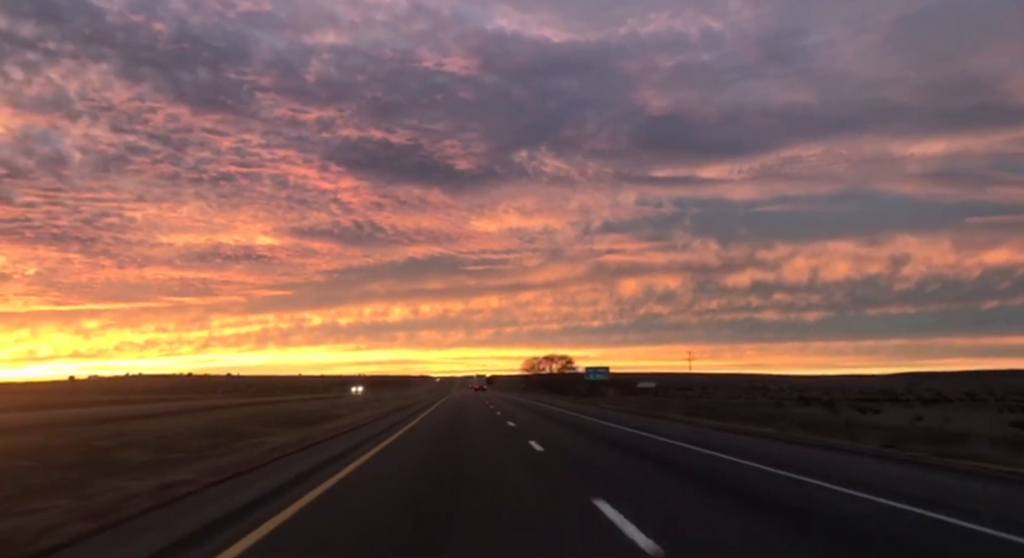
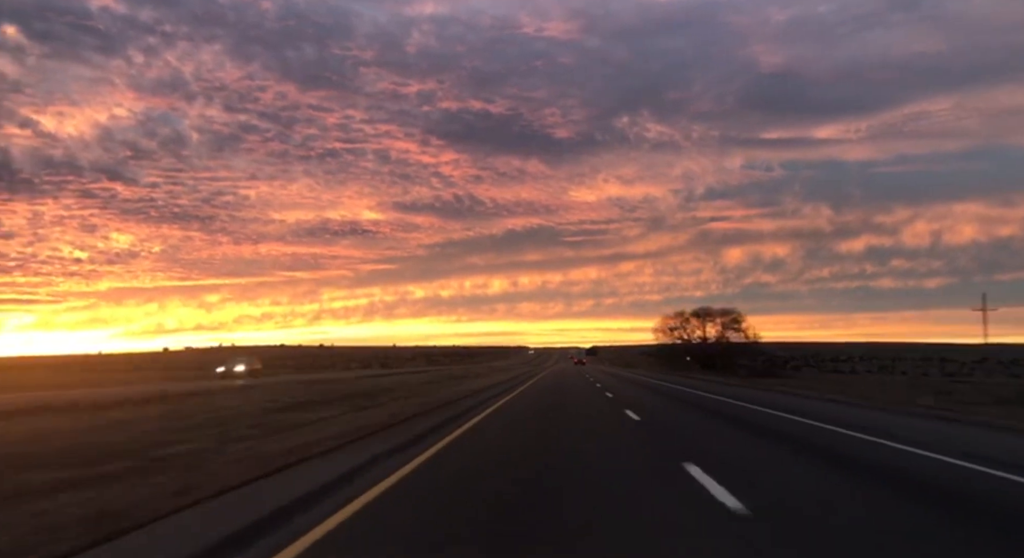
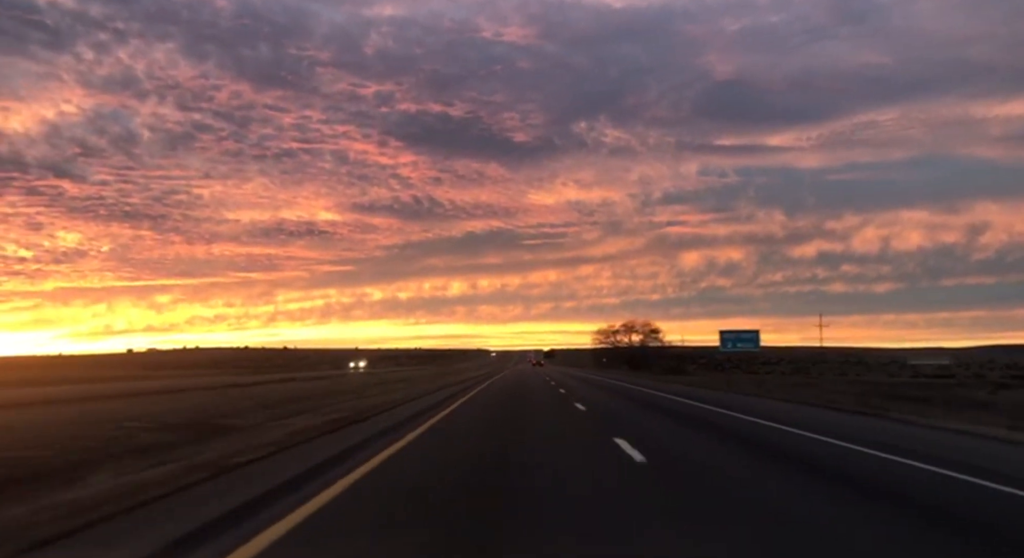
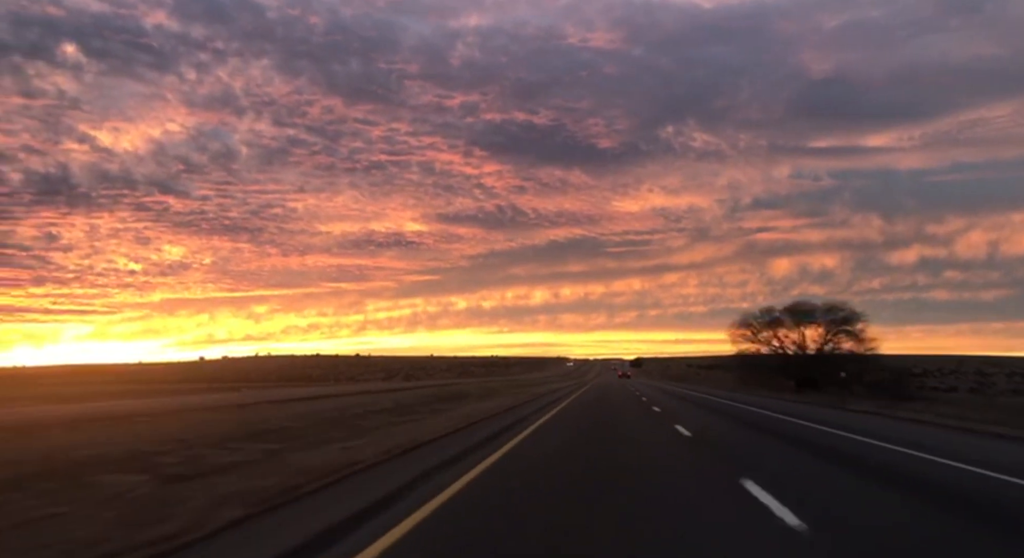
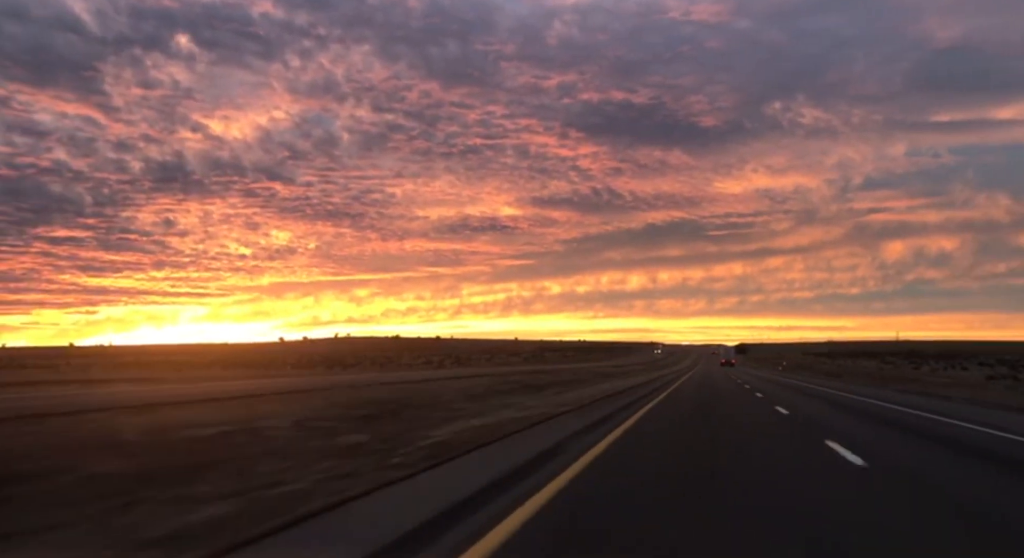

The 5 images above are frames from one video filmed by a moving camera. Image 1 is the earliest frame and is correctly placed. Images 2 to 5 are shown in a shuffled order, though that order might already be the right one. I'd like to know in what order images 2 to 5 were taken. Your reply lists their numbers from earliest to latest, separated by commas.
3, 2, 4, 5
